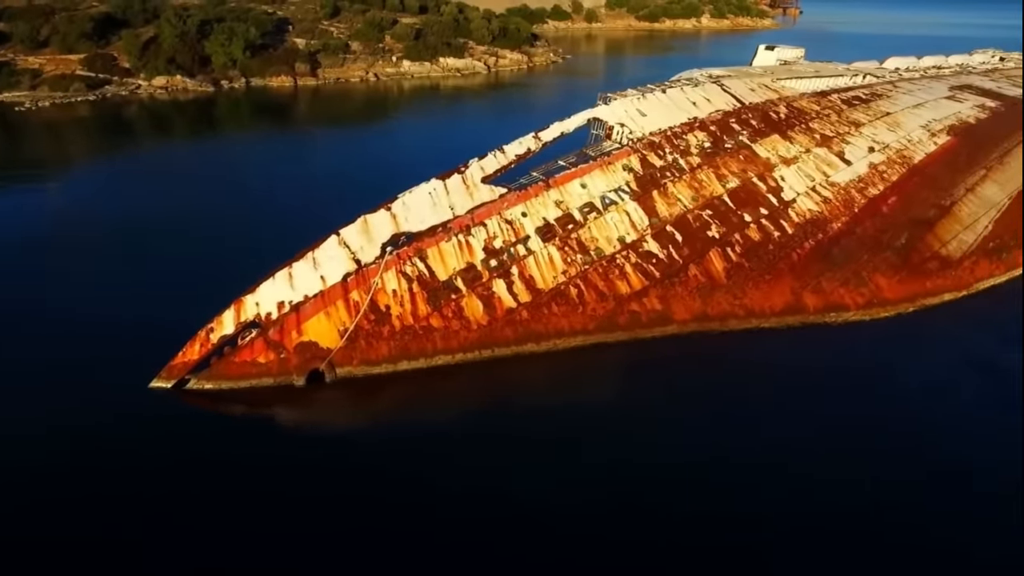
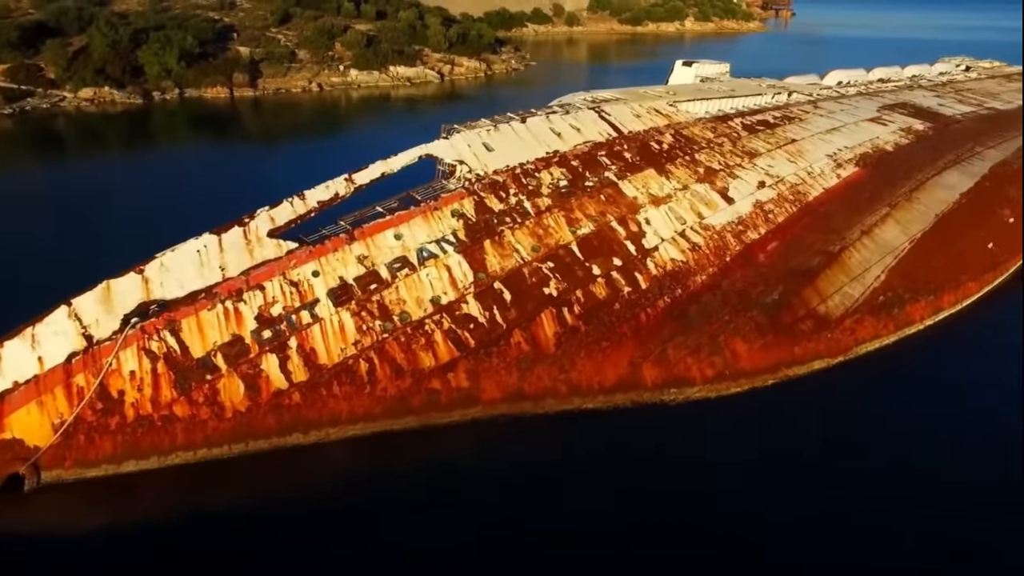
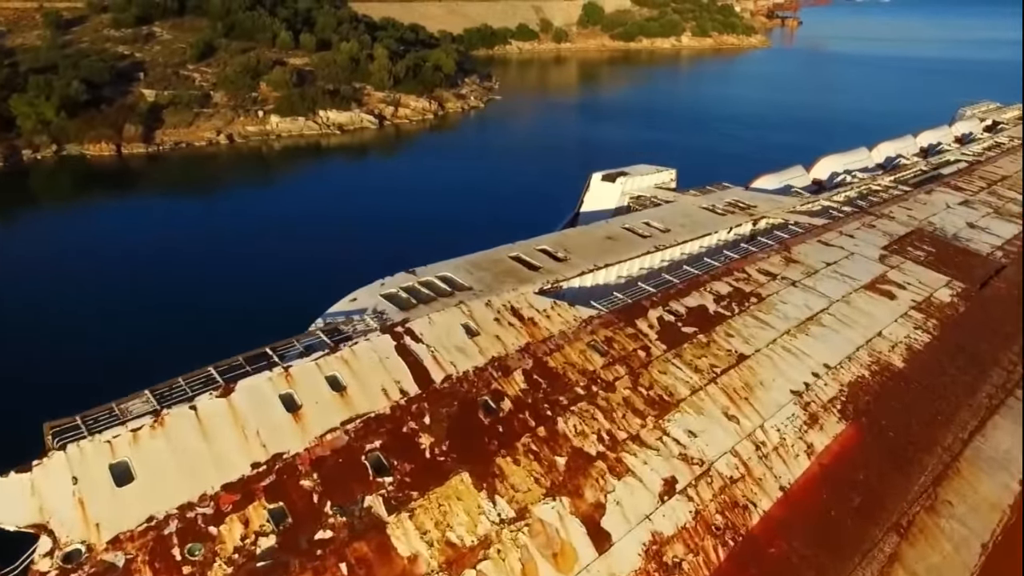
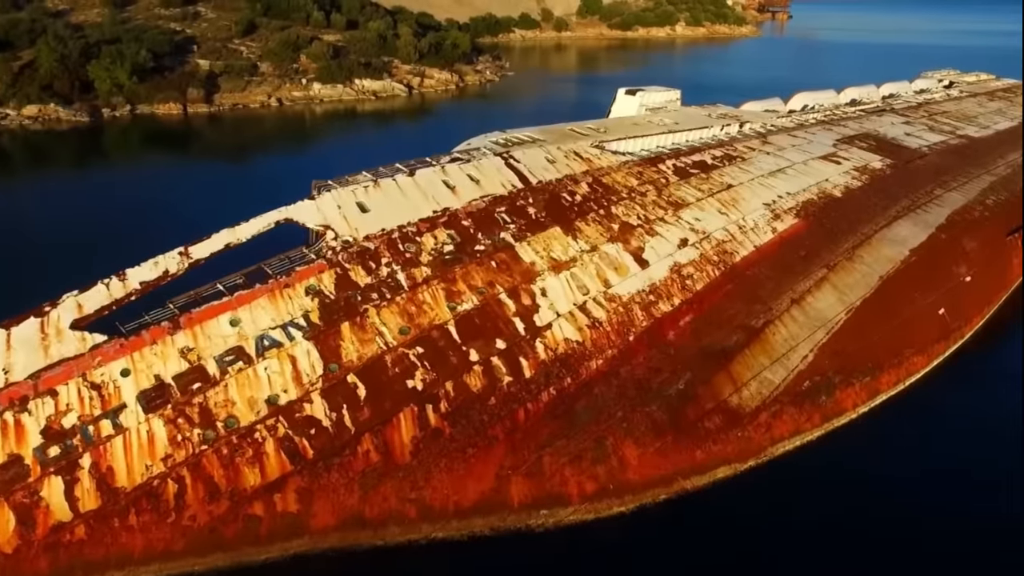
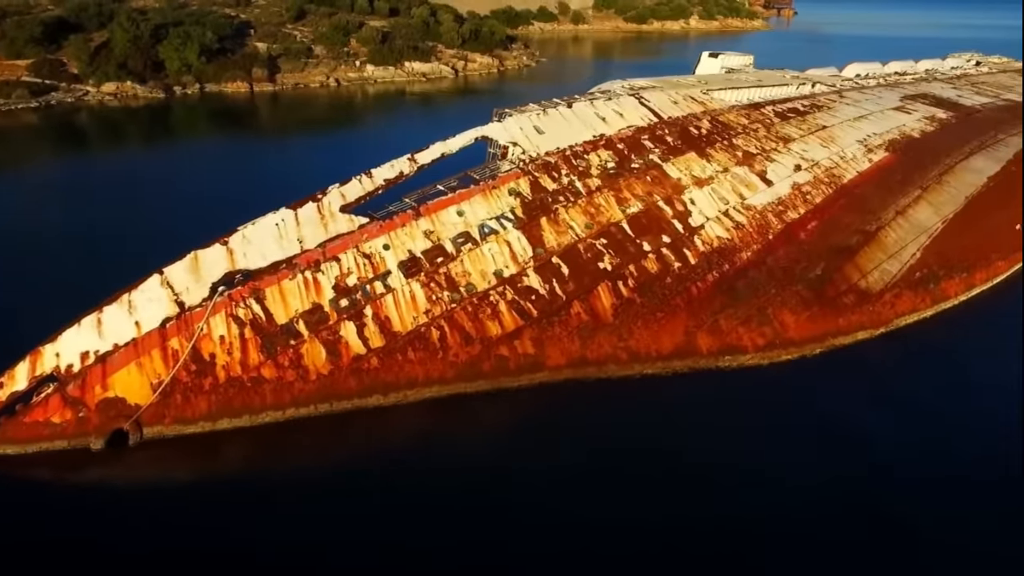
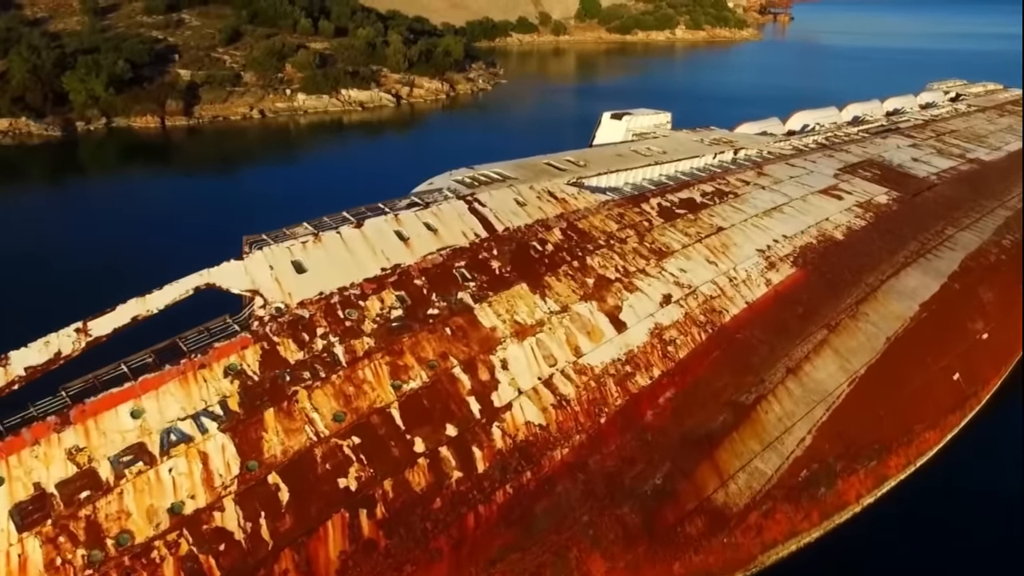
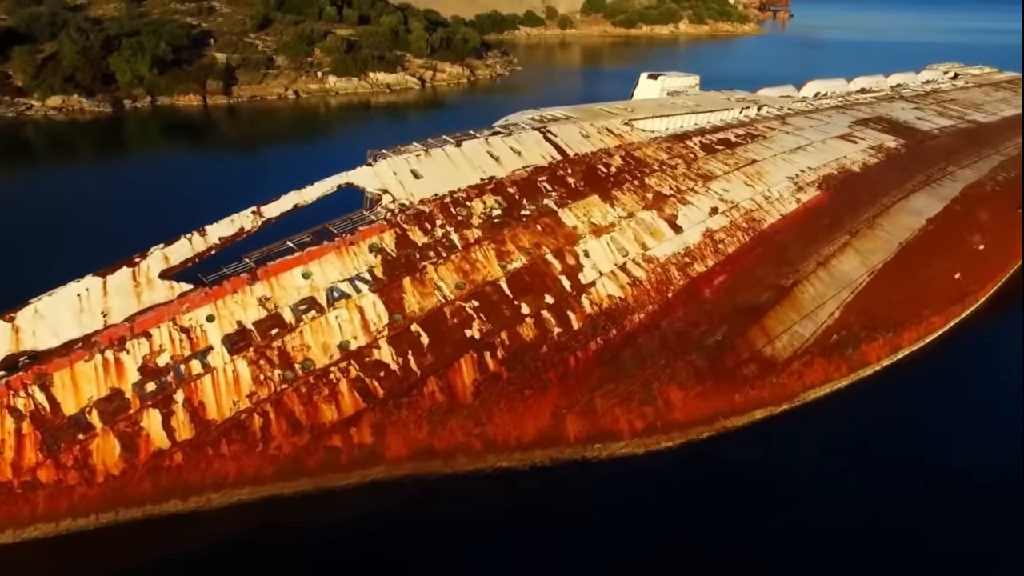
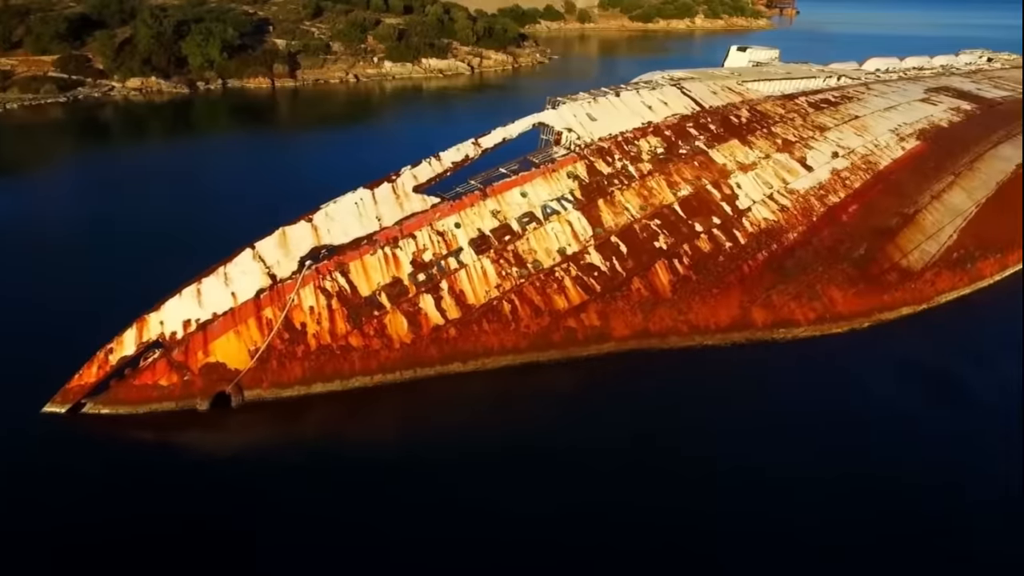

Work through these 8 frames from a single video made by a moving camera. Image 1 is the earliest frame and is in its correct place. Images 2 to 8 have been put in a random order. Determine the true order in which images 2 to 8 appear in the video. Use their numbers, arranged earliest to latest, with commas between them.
8, 5, 2, 7, 4, 6, 3
